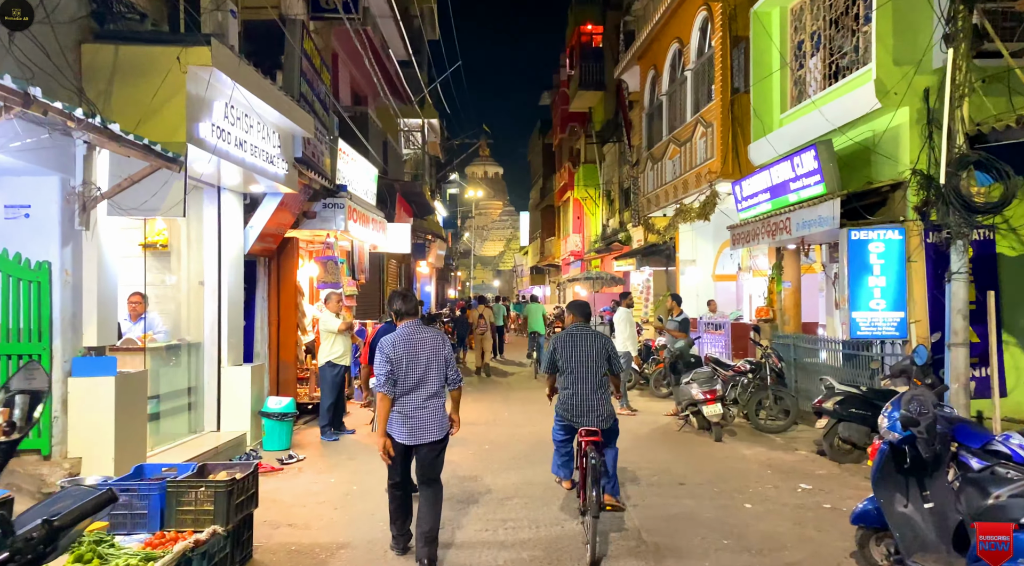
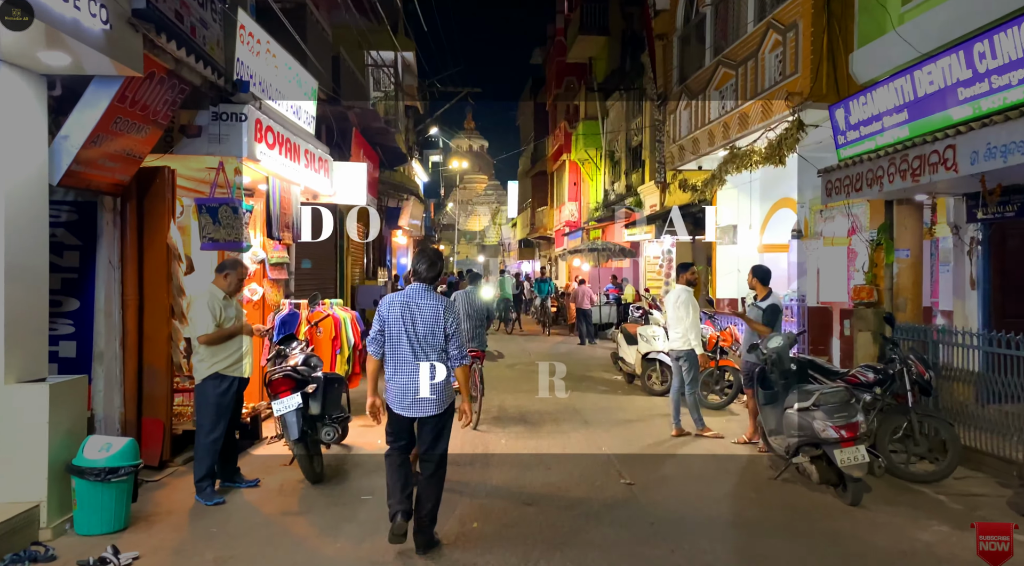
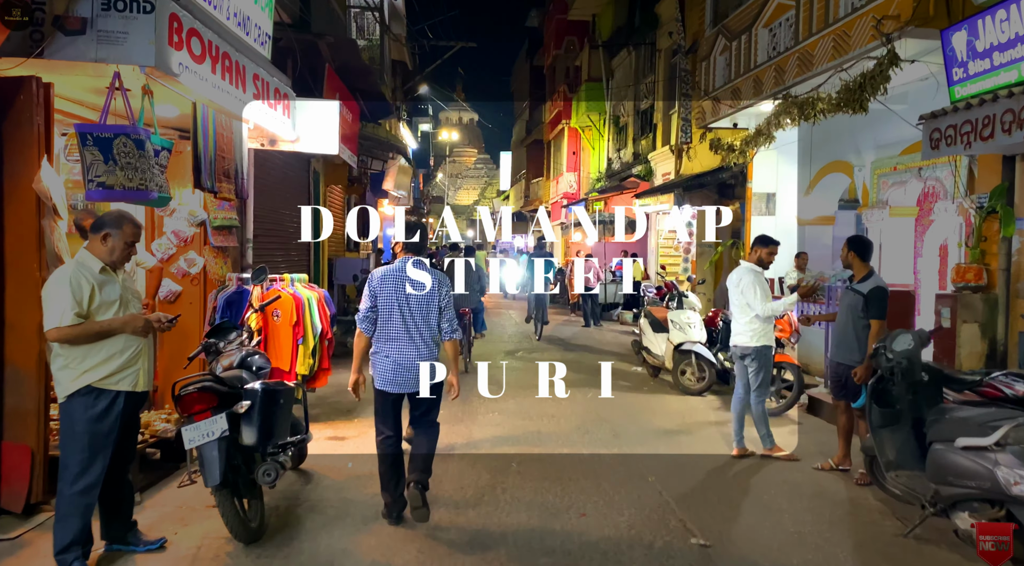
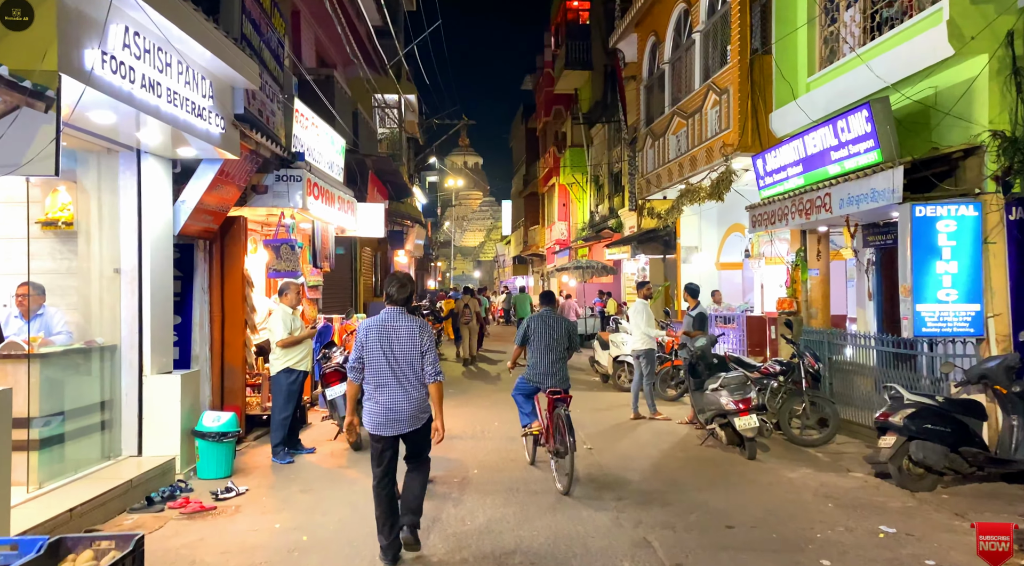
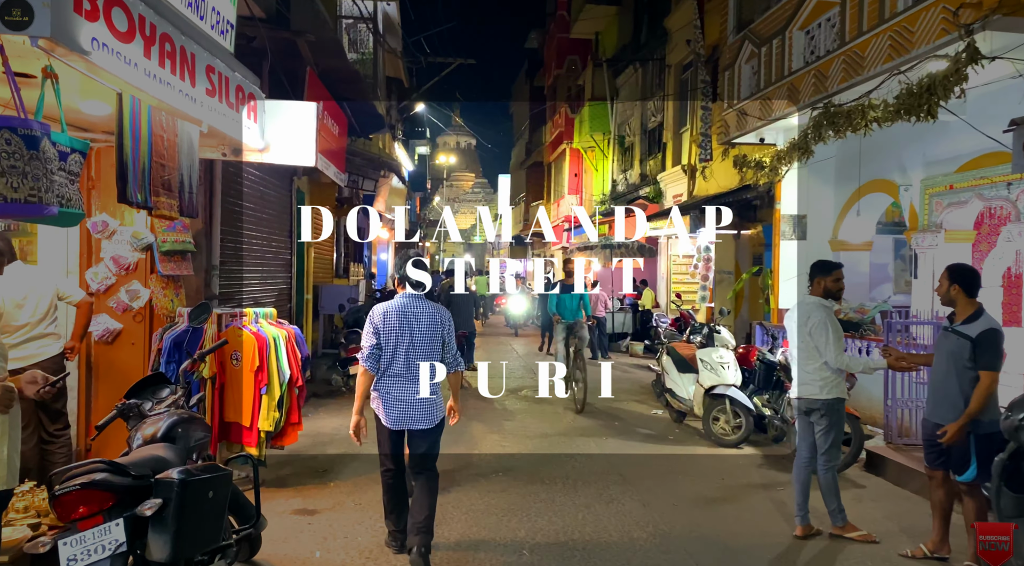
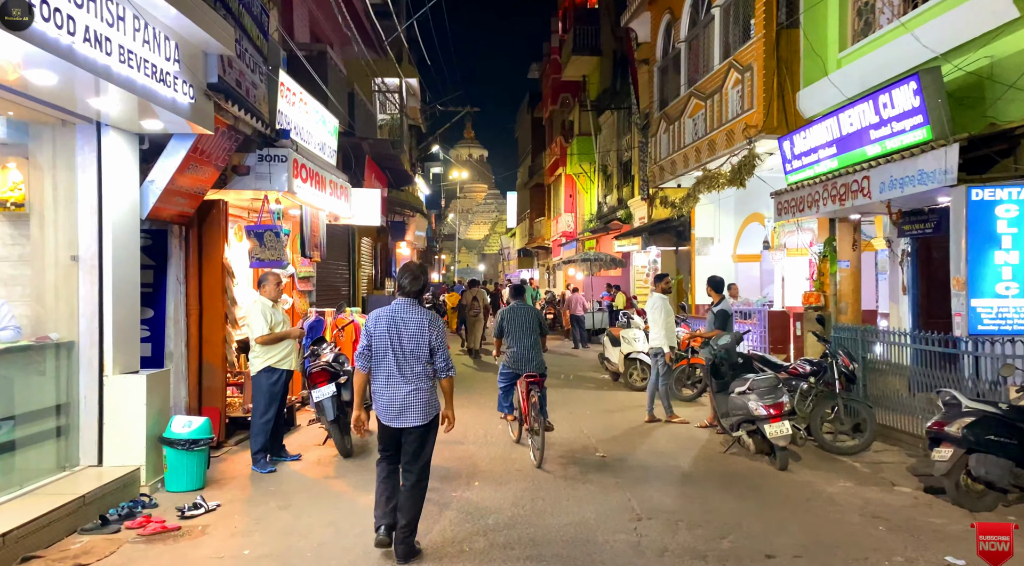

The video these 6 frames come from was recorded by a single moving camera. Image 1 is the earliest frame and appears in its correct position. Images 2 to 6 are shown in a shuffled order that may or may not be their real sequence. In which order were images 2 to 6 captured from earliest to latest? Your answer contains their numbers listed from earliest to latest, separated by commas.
4, 6, 2, 3, 5
